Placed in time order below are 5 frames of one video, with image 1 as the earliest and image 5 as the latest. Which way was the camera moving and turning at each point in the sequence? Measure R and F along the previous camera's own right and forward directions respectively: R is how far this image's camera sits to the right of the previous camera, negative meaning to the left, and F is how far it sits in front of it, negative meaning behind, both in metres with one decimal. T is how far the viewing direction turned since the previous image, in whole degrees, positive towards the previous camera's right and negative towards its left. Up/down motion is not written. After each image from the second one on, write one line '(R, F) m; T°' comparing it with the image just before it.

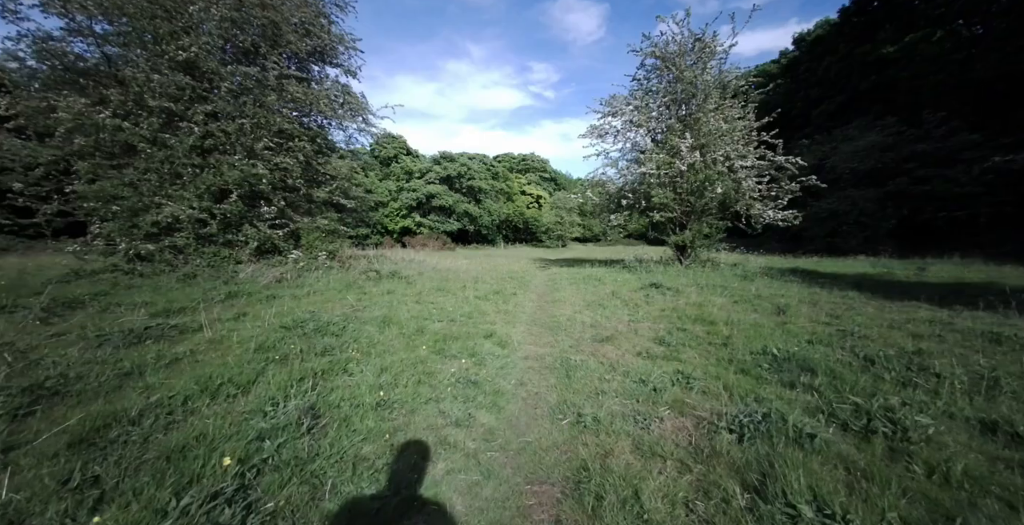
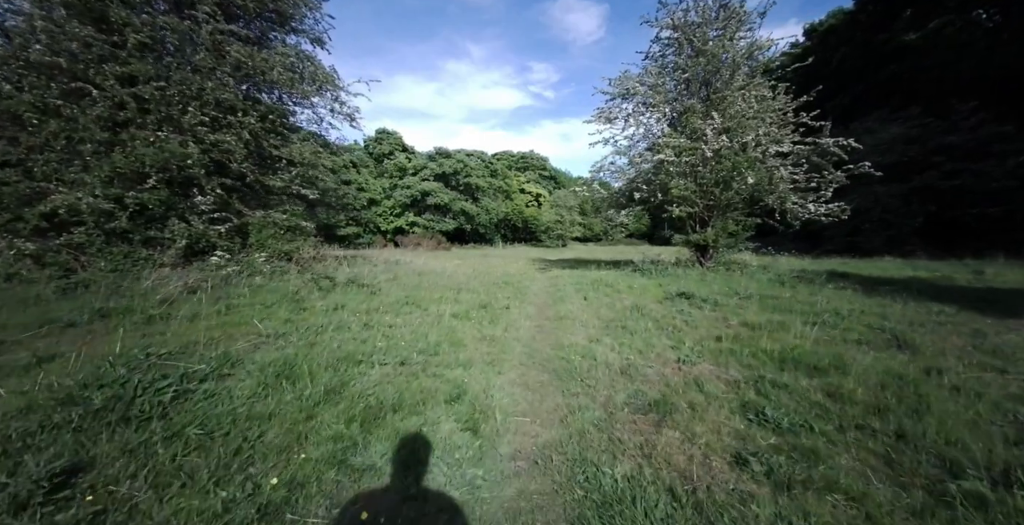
(+0.1, +2.4) m; 0°
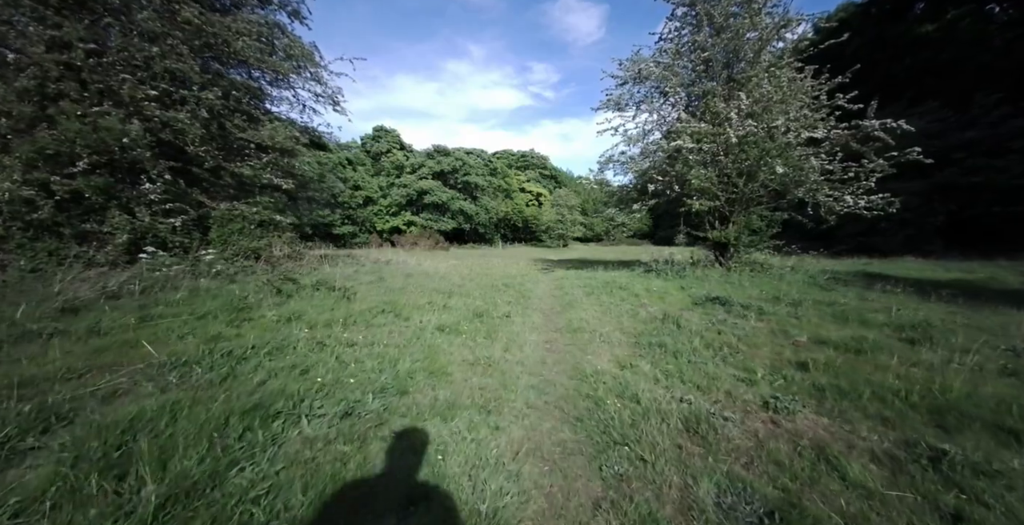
(0.0, +1.5) m; 0°
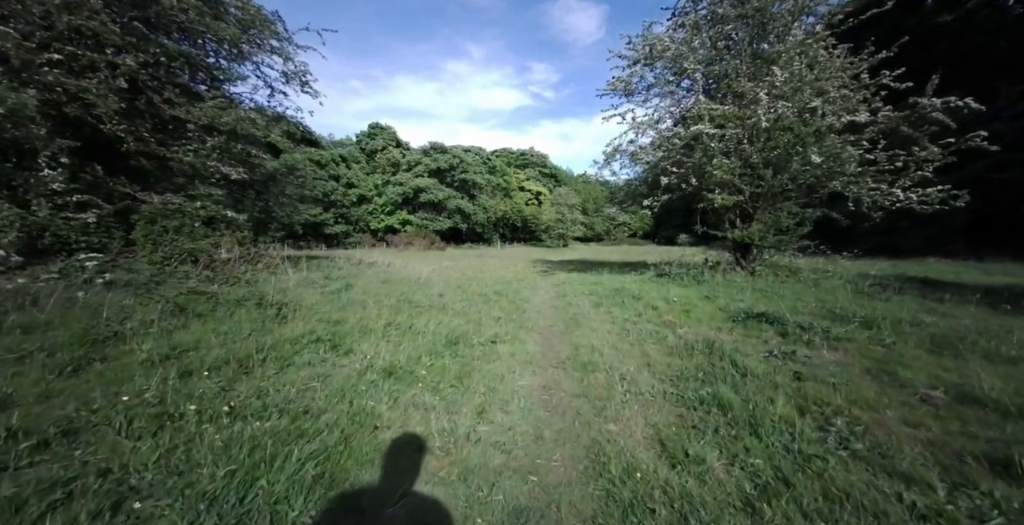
(+0.2, +1.7) m; 0°
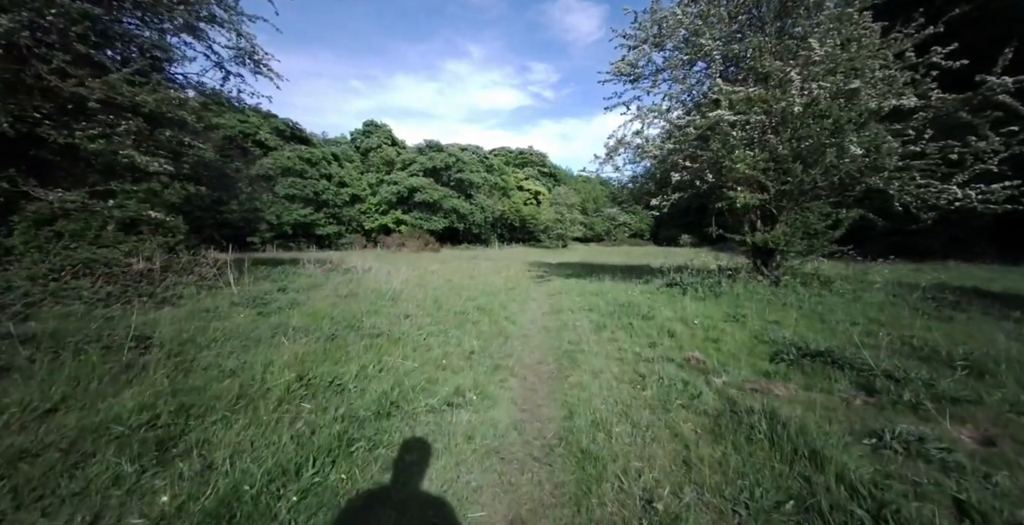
(+0.3, +1.6) m; 0°
